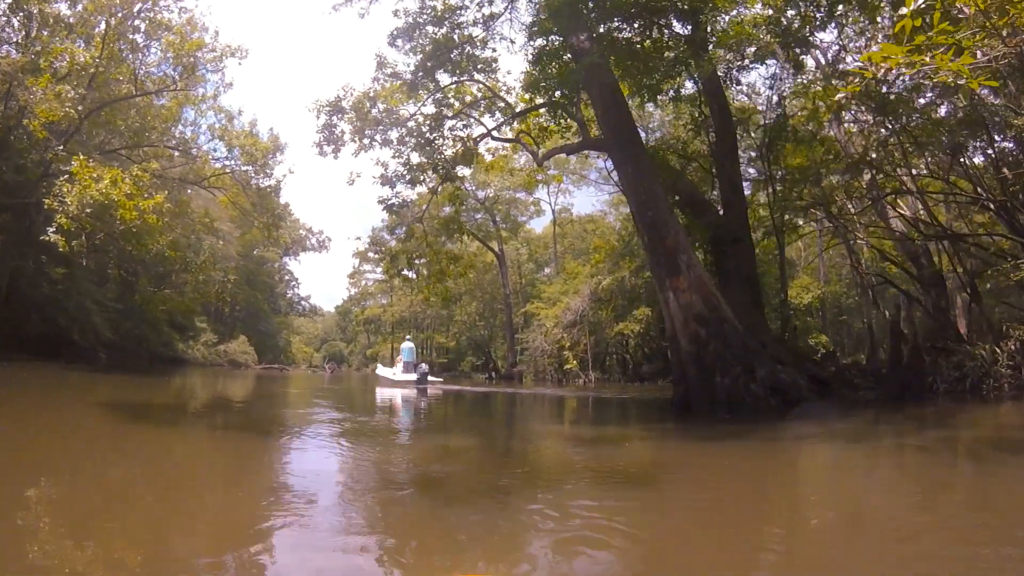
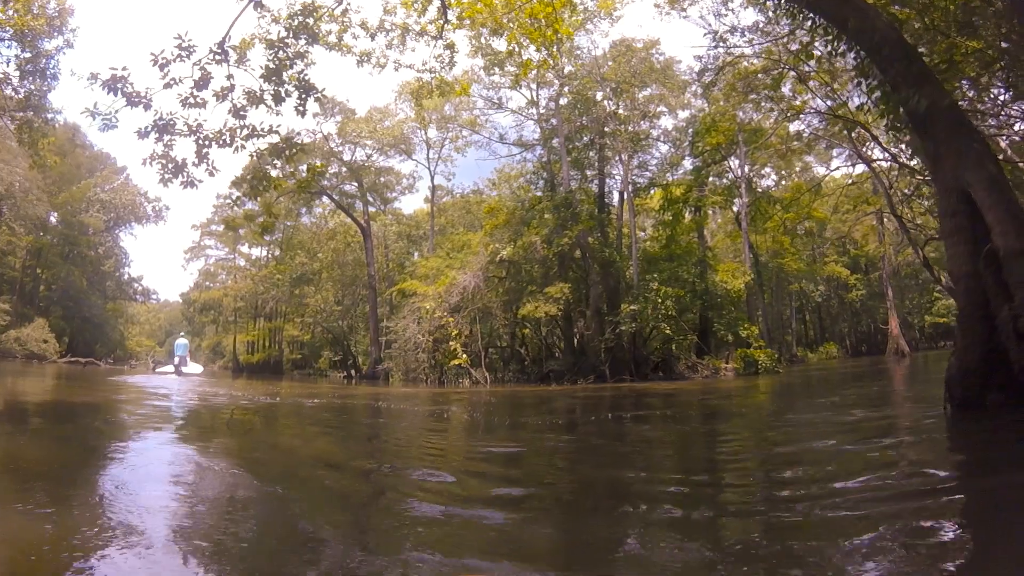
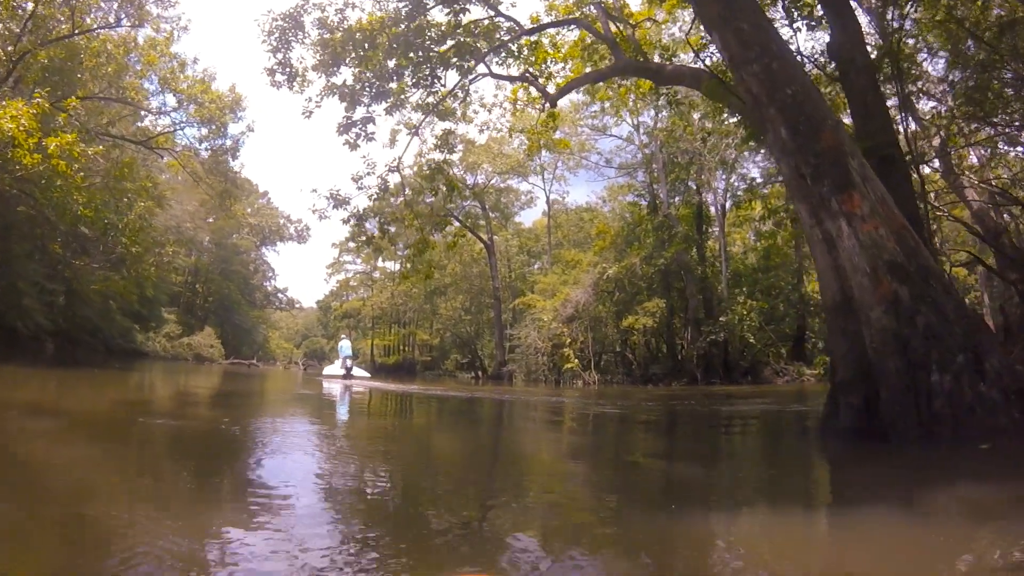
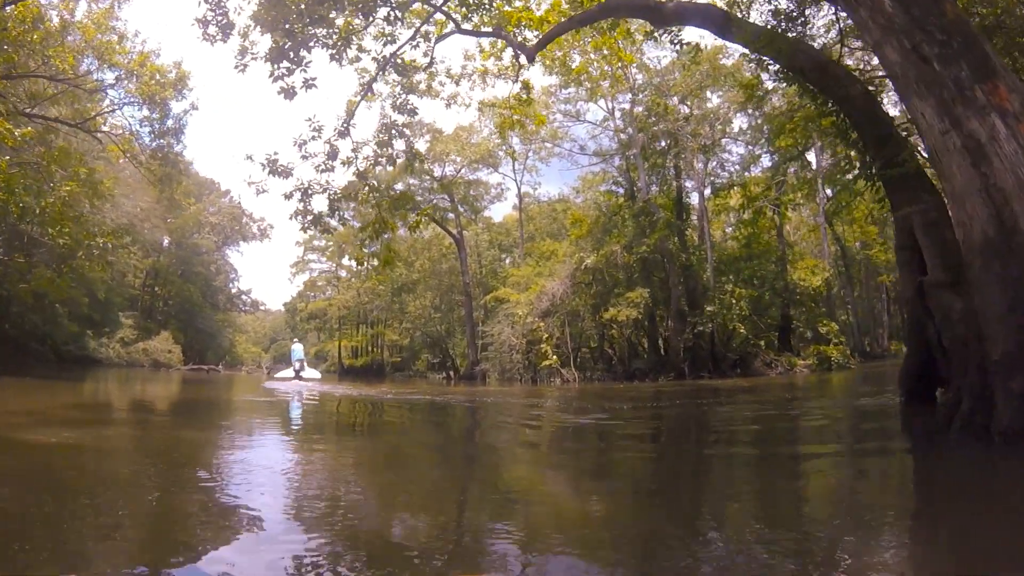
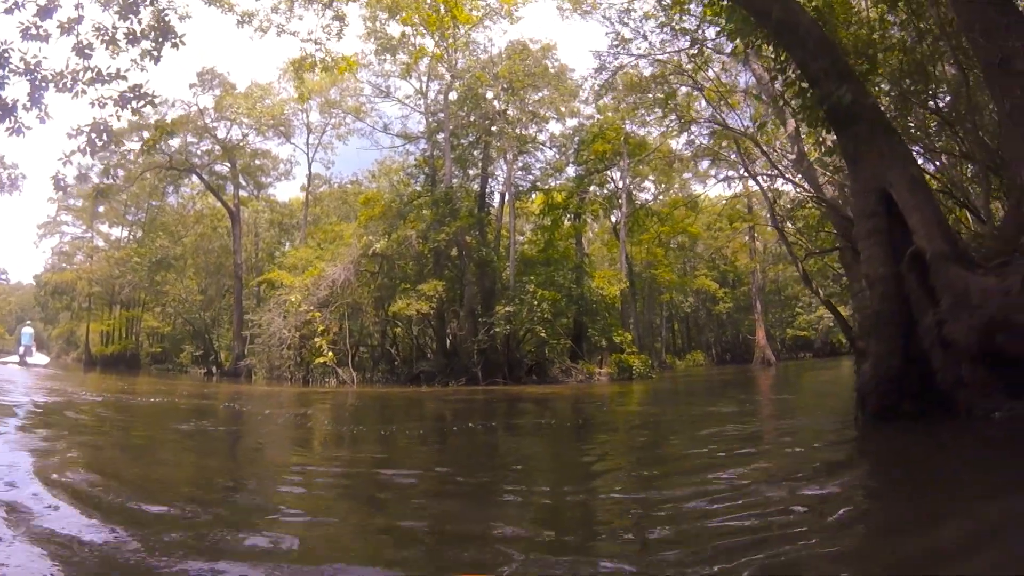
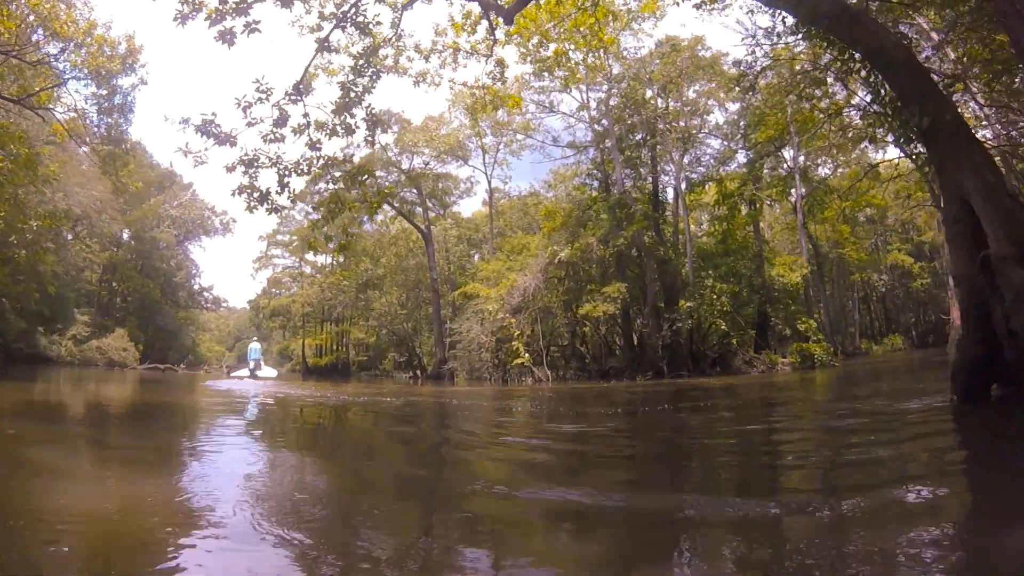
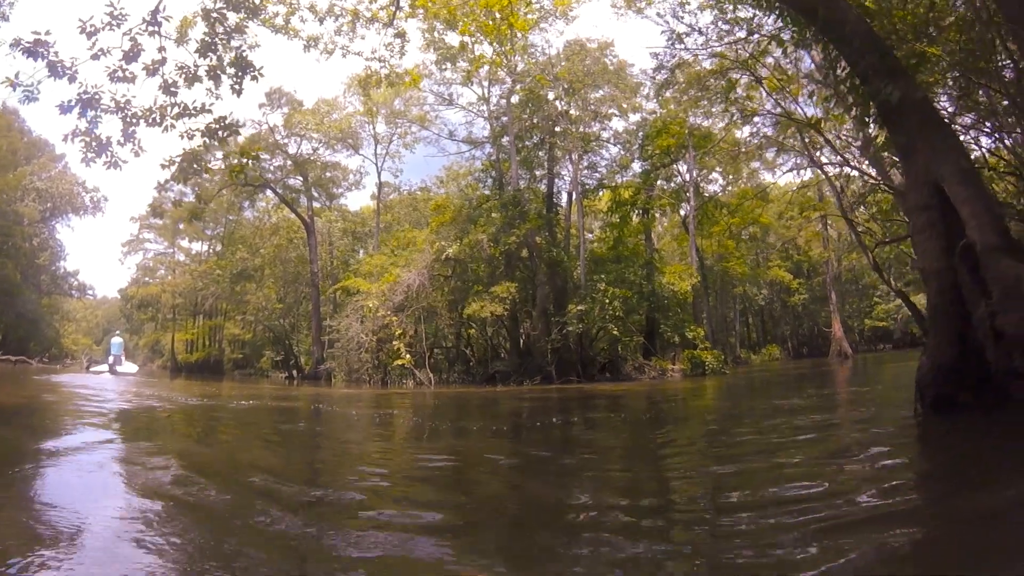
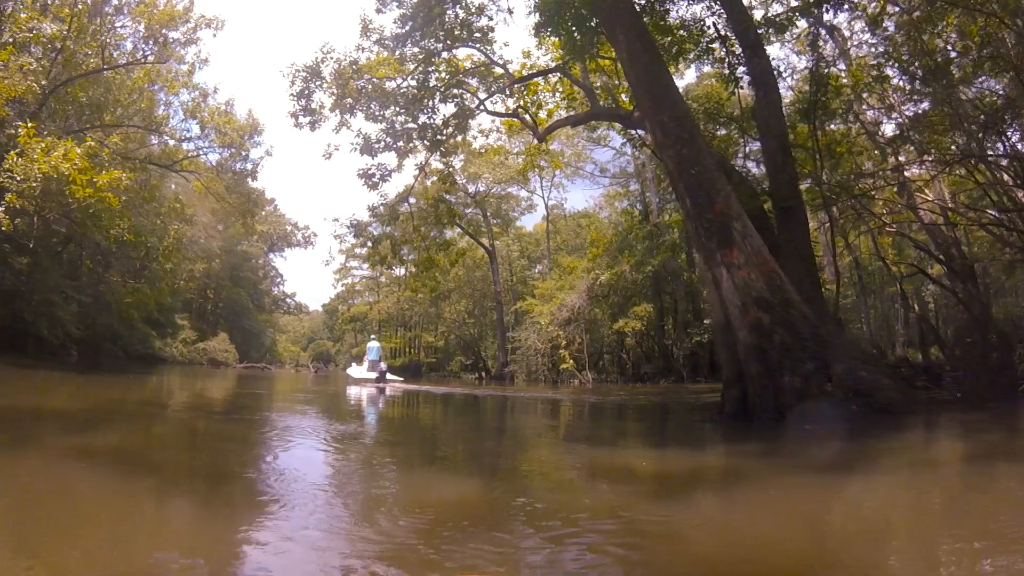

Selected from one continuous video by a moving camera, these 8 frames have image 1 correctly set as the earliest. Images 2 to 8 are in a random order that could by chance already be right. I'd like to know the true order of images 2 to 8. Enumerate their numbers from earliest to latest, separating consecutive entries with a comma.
8, 3, 4, 6, 2, 7, 5
